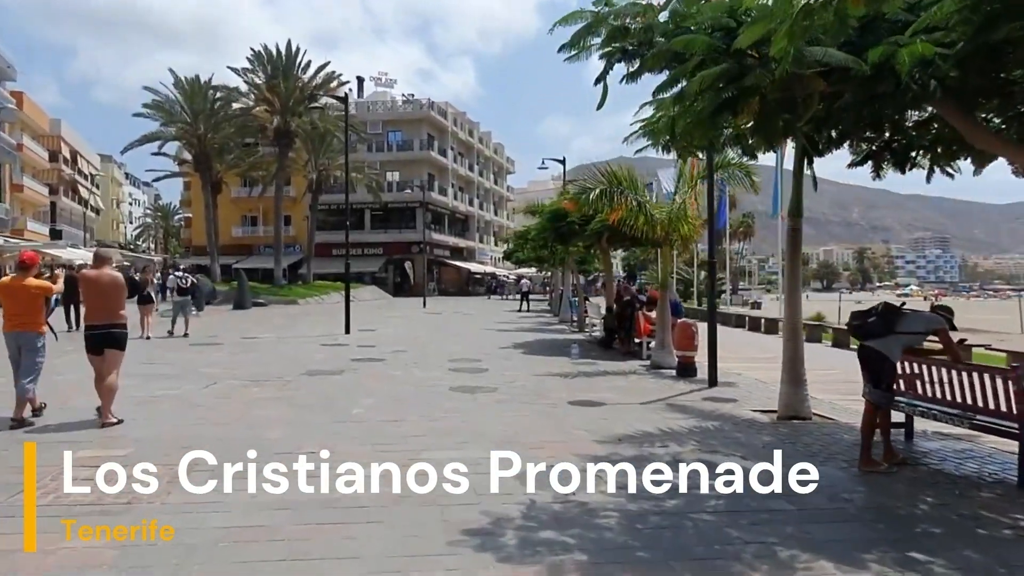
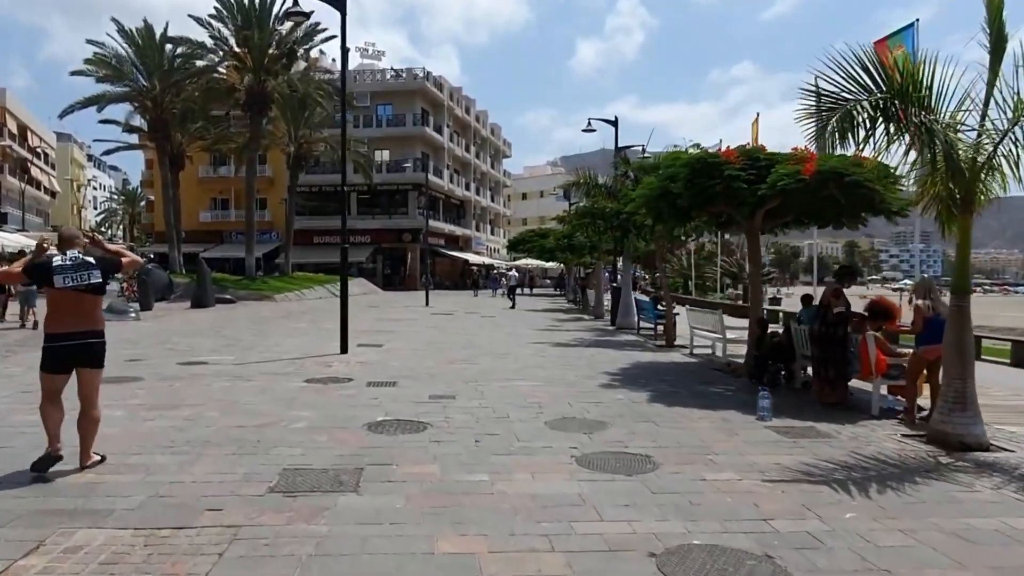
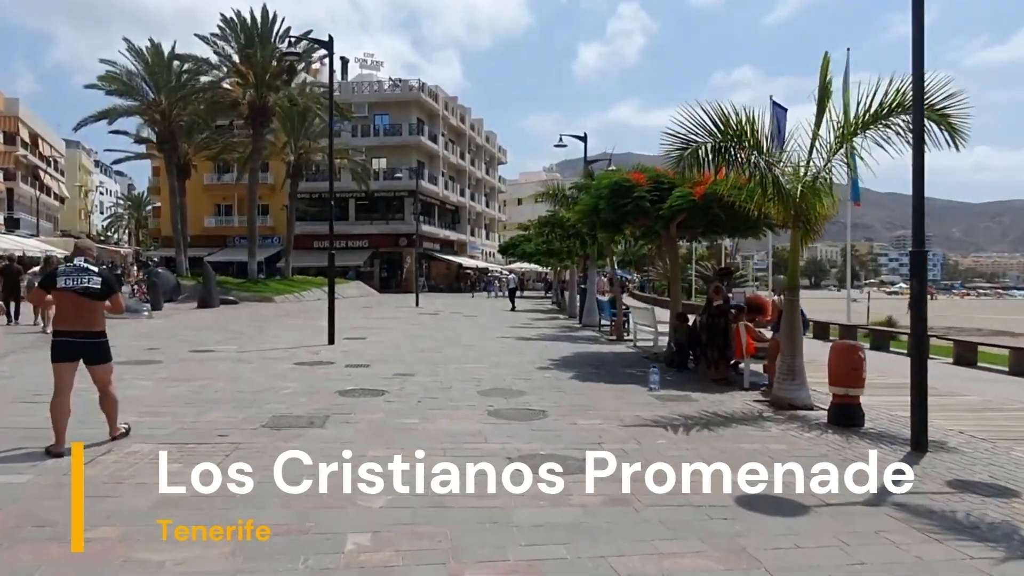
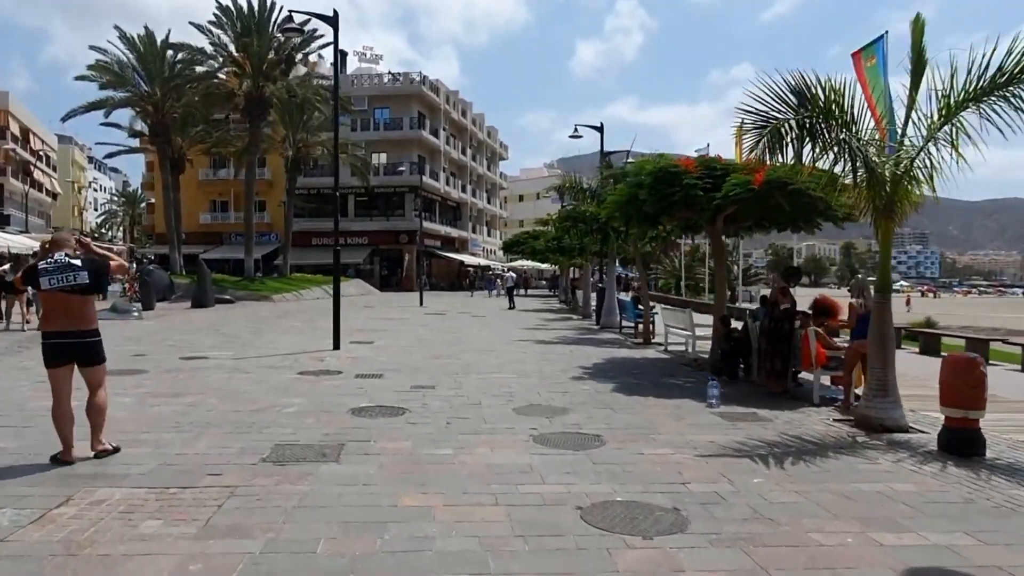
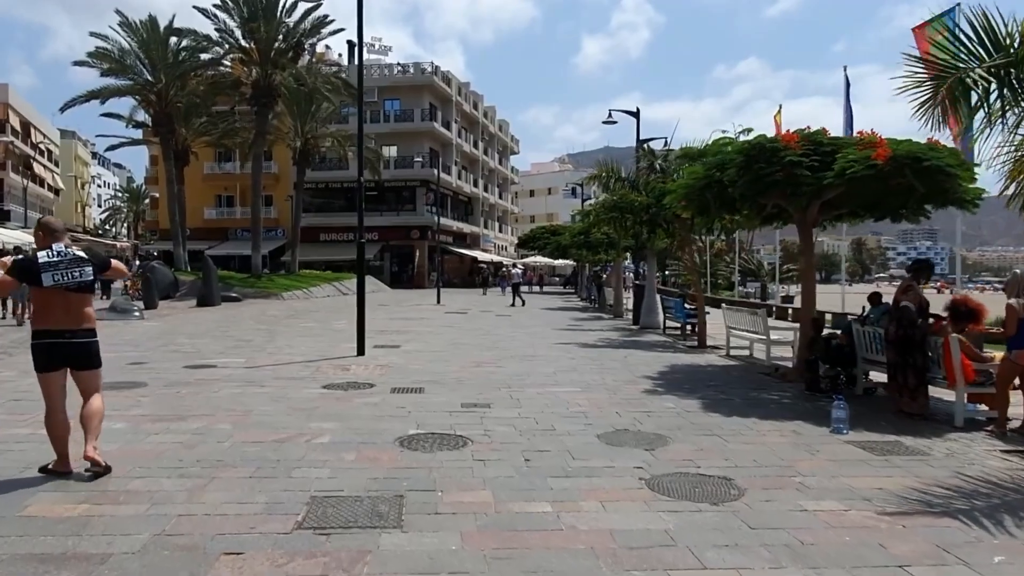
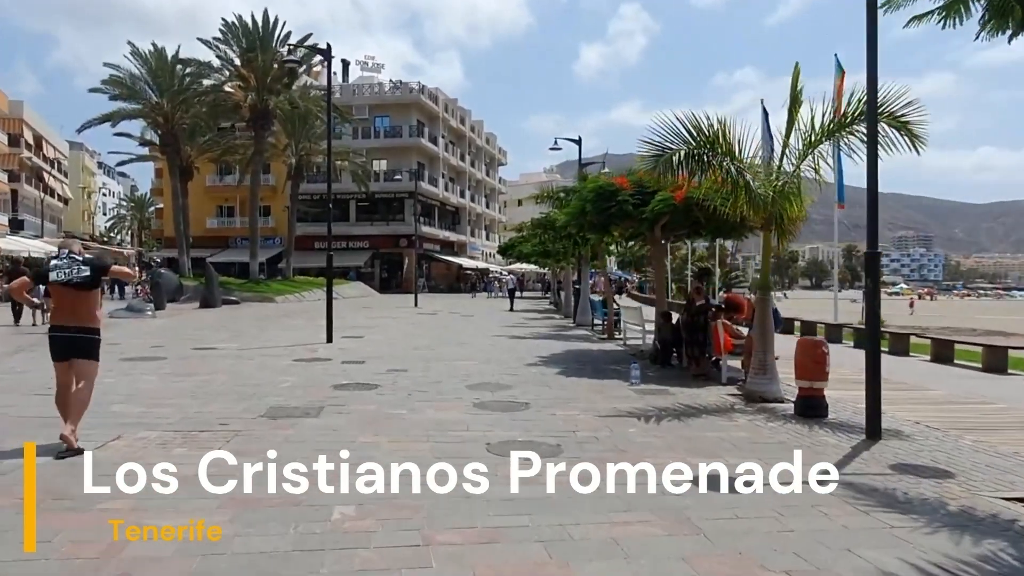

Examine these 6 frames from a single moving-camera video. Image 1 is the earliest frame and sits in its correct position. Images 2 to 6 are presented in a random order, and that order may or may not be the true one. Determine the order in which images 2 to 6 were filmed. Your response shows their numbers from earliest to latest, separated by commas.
6, 3, 4, 2, 5
